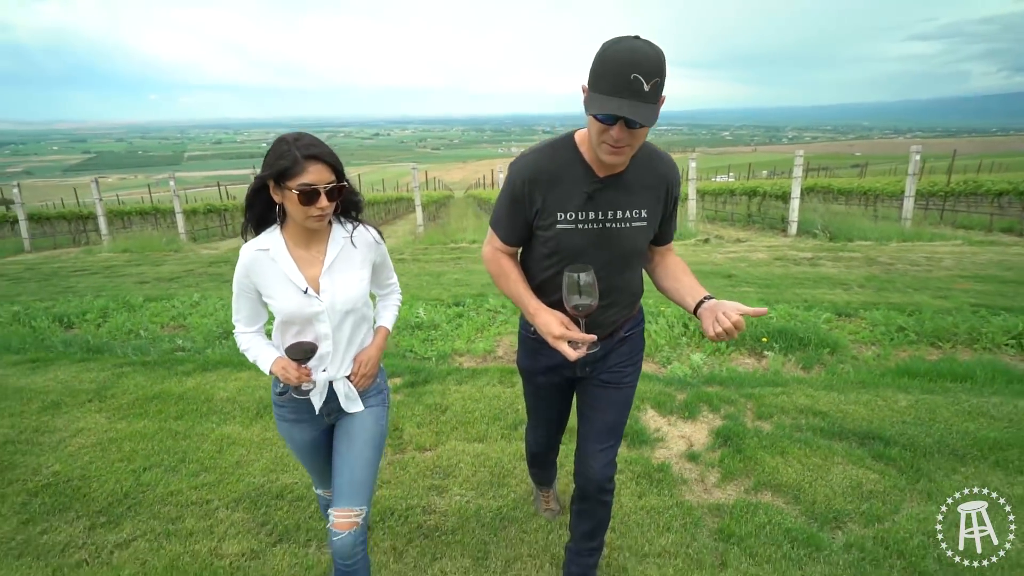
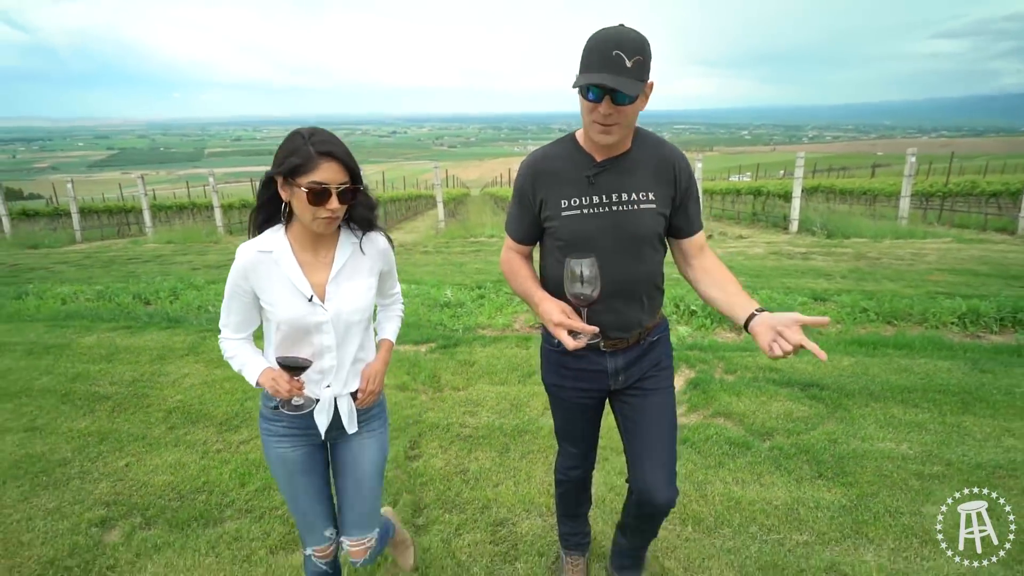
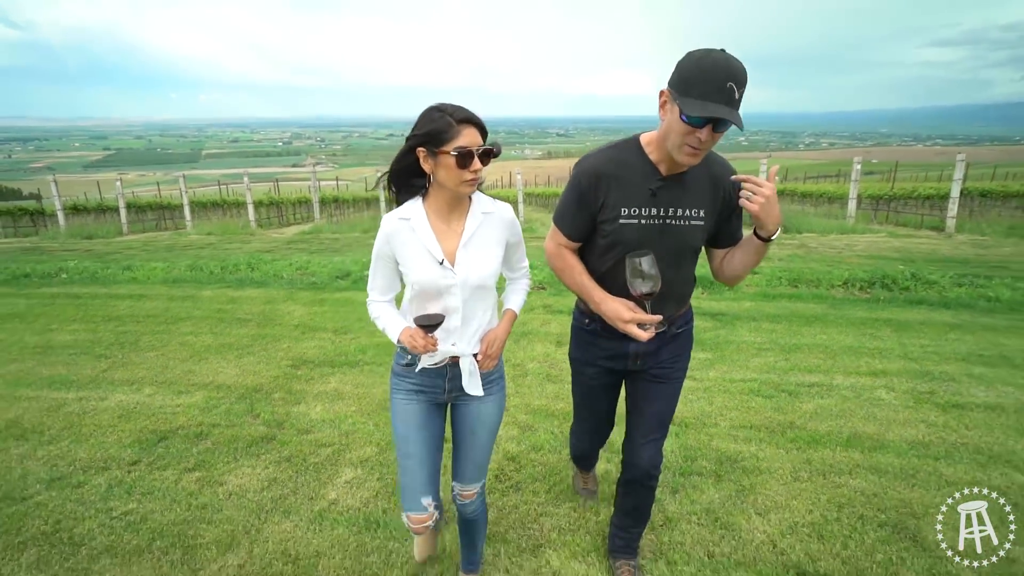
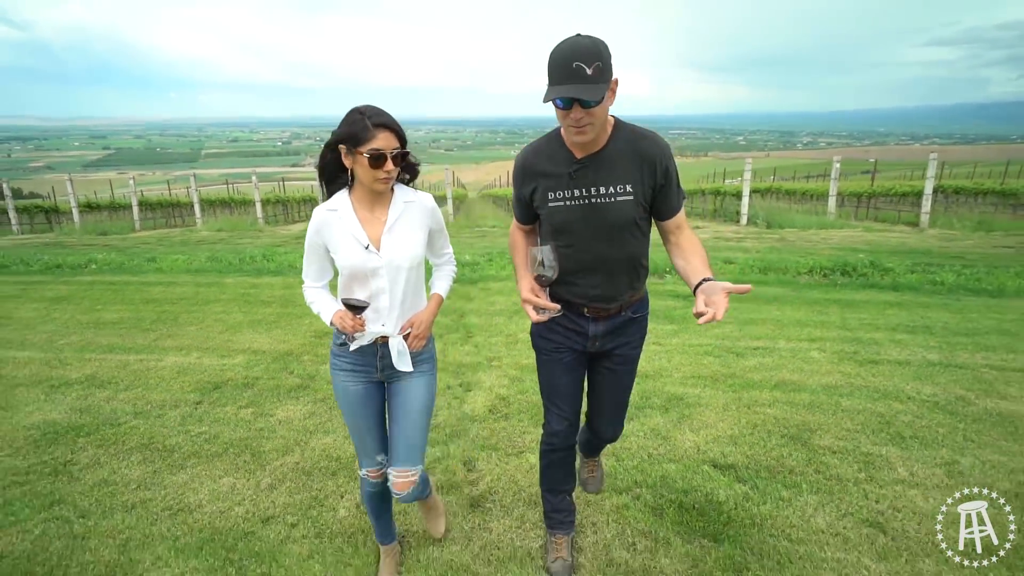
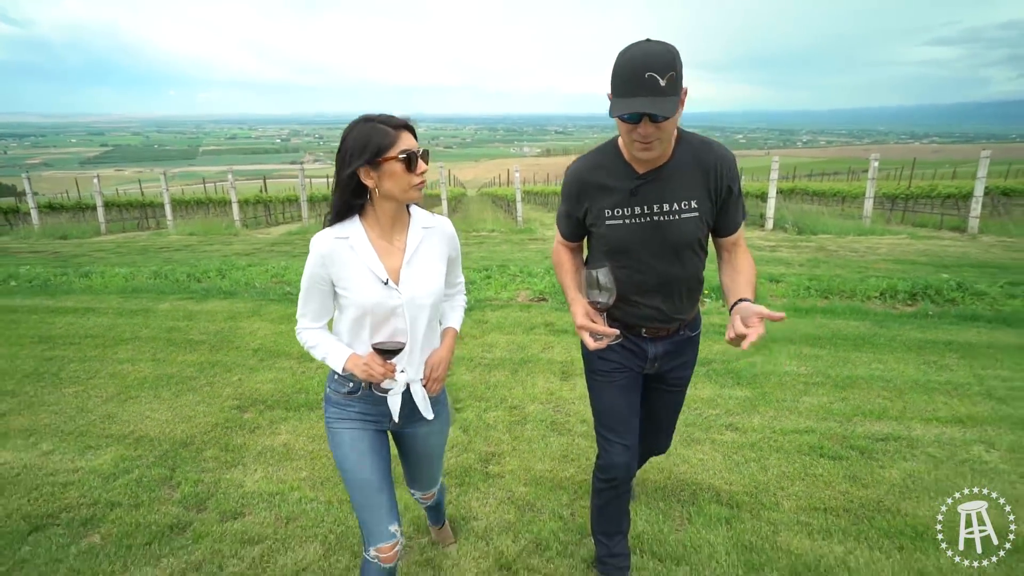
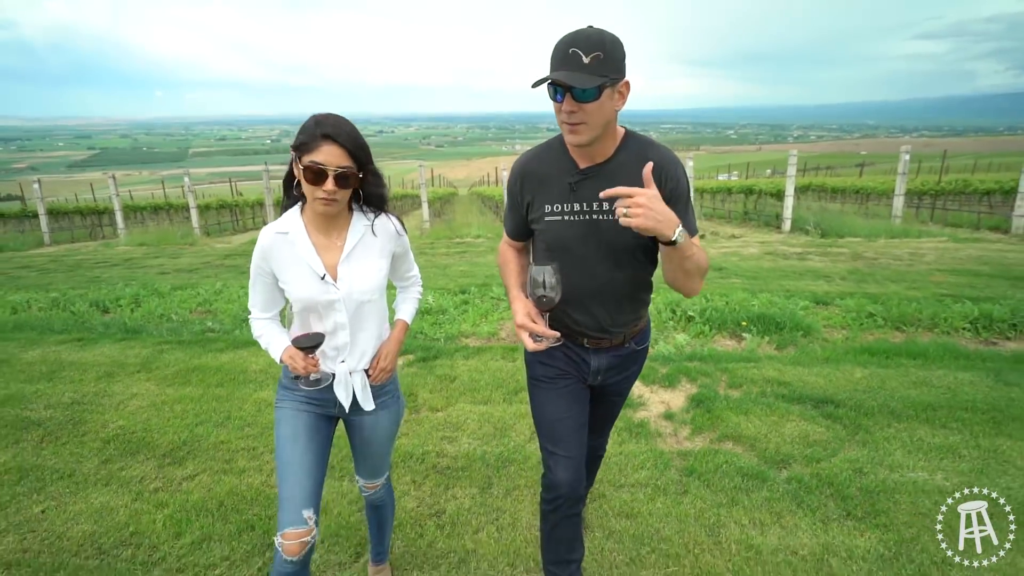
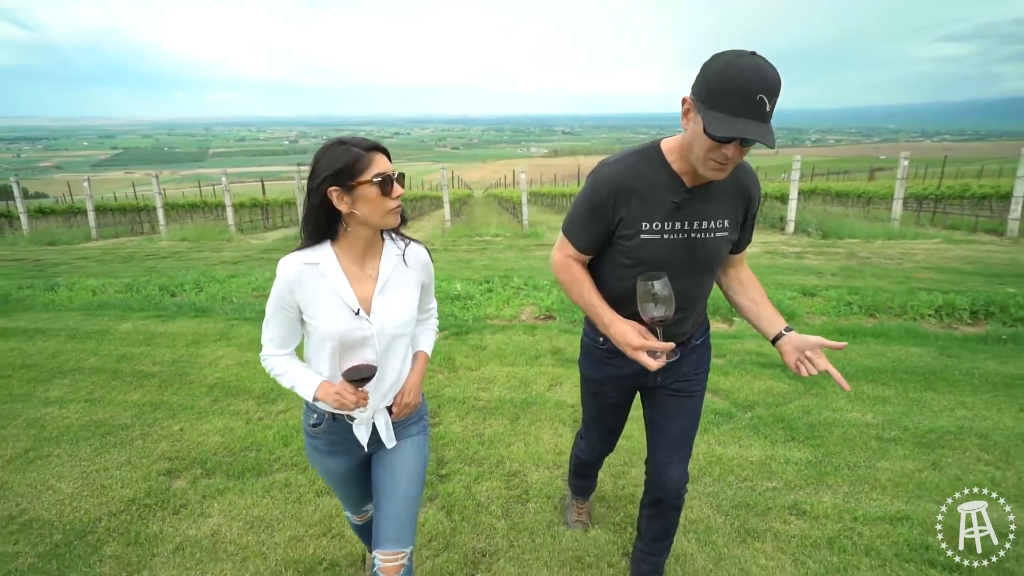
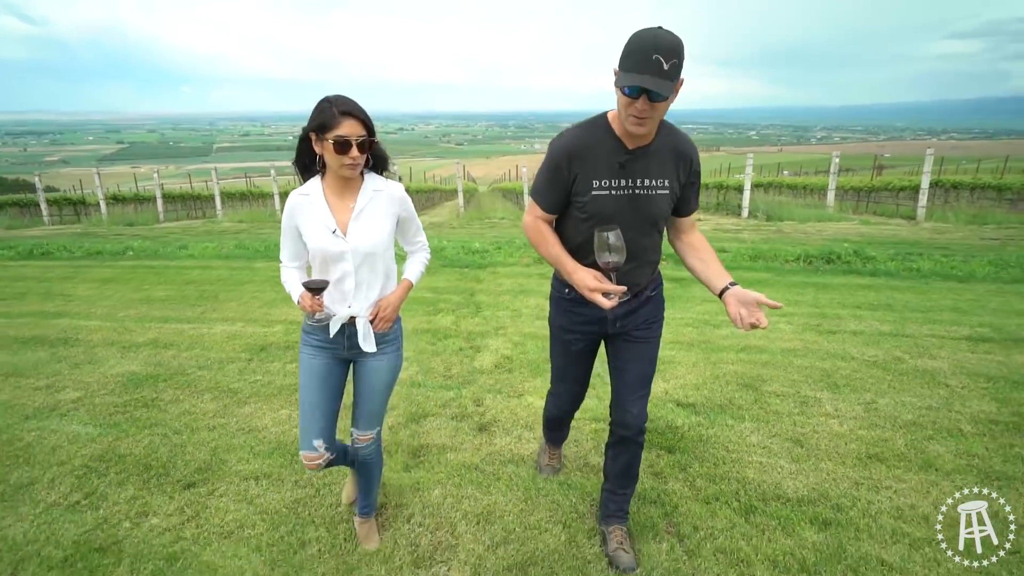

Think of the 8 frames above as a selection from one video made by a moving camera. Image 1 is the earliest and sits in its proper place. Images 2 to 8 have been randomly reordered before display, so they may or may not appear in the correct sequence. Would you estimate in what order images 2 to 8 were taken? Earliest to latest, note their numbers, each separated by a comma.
6, 2, 7, 5, 3, 4, 8
